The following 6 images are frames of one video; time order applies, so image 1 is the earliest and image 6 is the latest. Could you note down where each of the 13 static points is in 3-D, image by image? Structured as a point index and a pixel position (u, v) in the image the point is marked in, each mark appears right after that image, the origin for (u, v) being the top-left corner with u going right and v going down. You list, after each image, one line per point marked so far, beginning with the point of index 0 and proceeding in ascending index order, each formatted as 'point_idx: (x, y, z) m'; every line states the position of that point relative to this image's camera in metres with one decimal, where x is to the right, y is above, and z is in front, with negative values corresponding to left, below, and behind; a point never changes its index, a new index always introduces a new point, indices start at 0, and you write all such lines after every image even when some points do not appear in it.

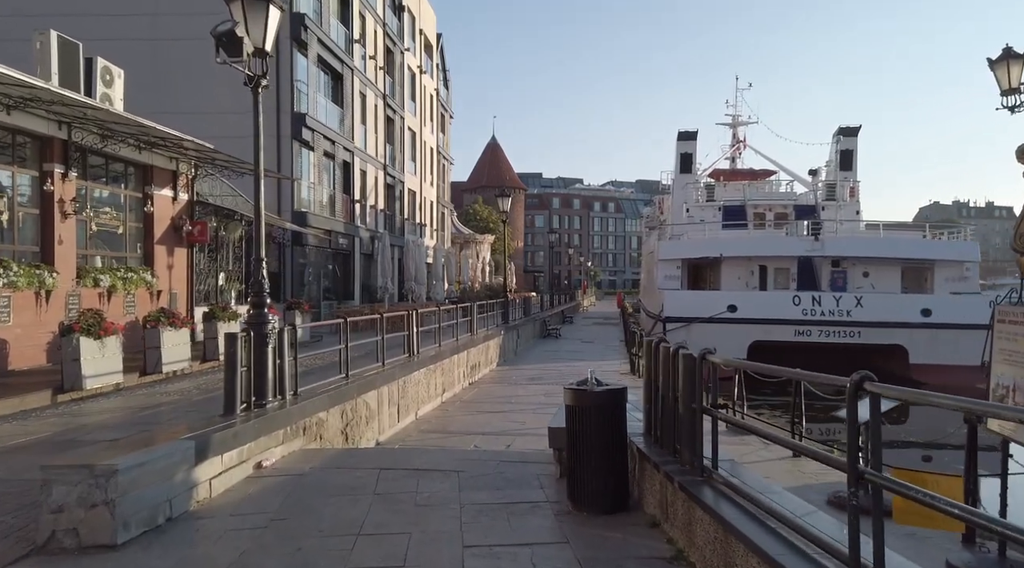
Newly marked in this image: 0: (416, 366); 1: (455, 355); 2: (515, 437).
0: (-1.3, -1.1, +10.1) m
1: (-0.9, -1.2, +12.5) m
2: (0.0, -1.8, +8.9) m
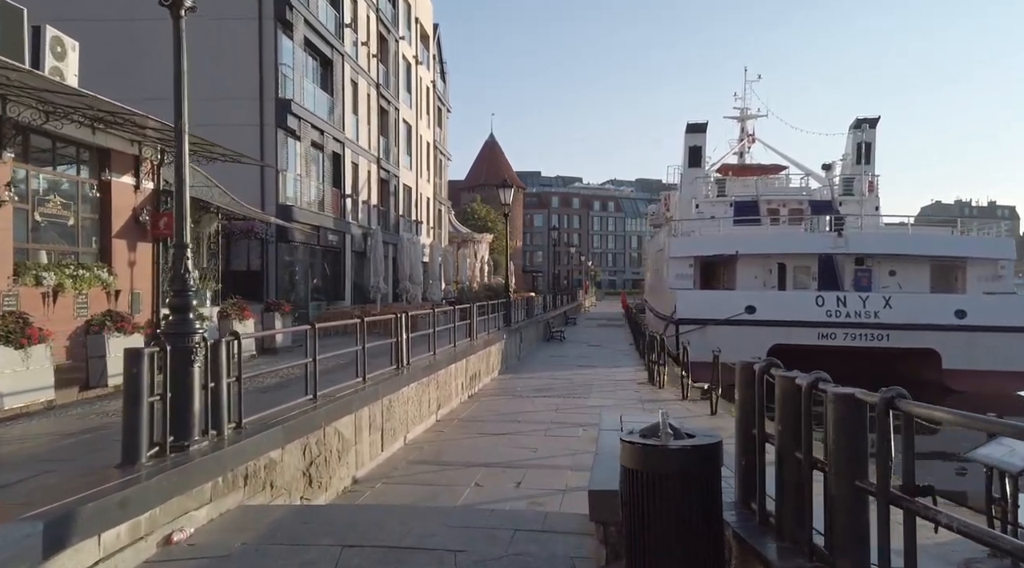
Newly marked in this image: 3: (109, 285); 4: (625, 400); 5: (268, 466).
0: (-1.2, -1.1, +8.4) m
1: (-0.9, -1.2, +10.8) m
2: (+0.1, -1.8, +7.2) m
3: (-6.8, 0.0, +12.7) m
4: (+1.7, -1.8, +11.7) m
5: (-1.7, -1.2, +5.1) m
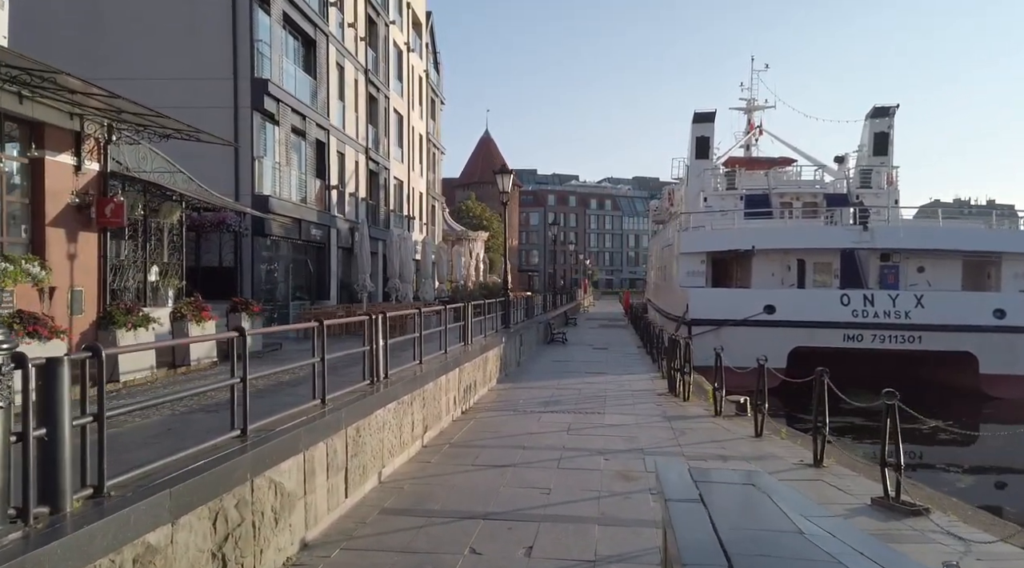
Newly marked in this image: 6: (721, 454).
0: (-1.1, -1.0, +6.5) m
1: (-0.8, -1.1, +8.9) m
2: (+0.2, -1.7, +5.3) m
3: (-6.8, 0.0, +10.8) m
4: (+1.8, -1.8, +9.8) m
5: (-1.6, -1.2, +3.2) m
6: (+2.1, -1.8, +7.8) m
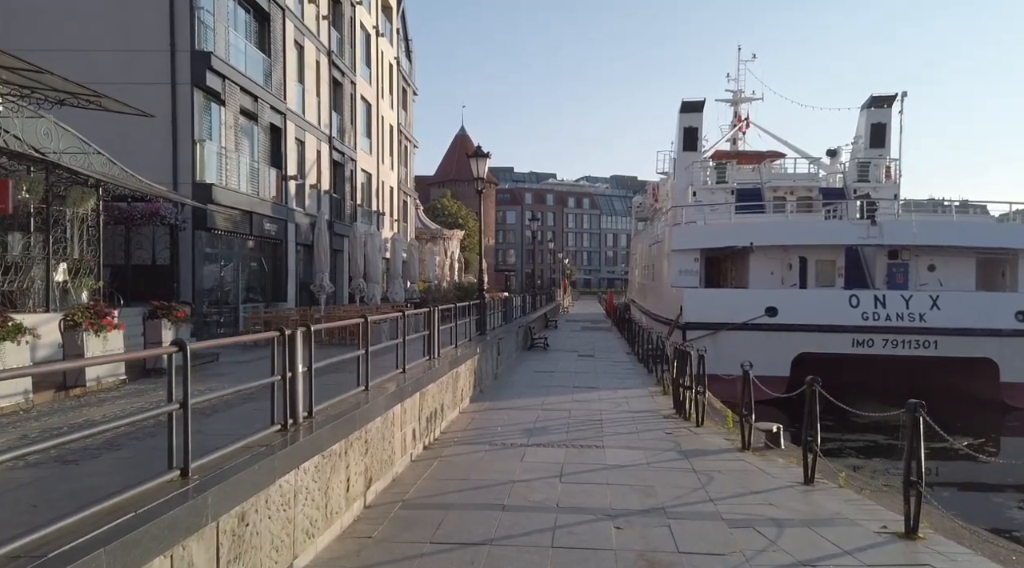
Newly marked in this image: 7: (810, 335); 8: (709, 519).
0: (-1.3, -1.0, +4.3) m
1: (-1.1, -1.1, +6.8) m
2: (+0.1, -1.7, +3.2) m
3: (-7.1, 0.0, +8.4) m
4: (+1.5, -1.8, +7.8) m
5: (-1.6, -1.2, +1.1) m
6: (+1.9, -1.8, +5.7) m
7: (+7.2, -1.2, +18.2) m
8: (+1.5, -1.8, +5.6) m
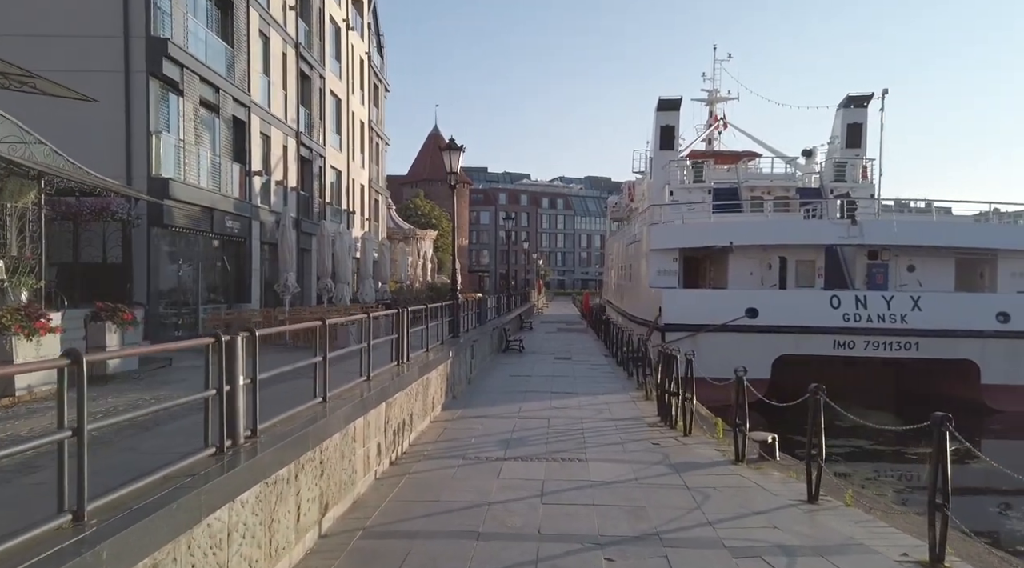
0: (-1.4, -1.0, +3.6) m
1: (-1.3, -1.1, +6.1) m
2: (0.0, -1.7, +2.6) m
3: (-7.3, 0.0, +7.5) m
4: (+1.3, -1.8, +7.2) m
5: (-1.6, -1.2, +0.3) m
6: (+1.8, -1.8, +5.1) m
7: (+6.6, -1.3, +17.8) m
8: (+1.3, -1.8, +5.0) m
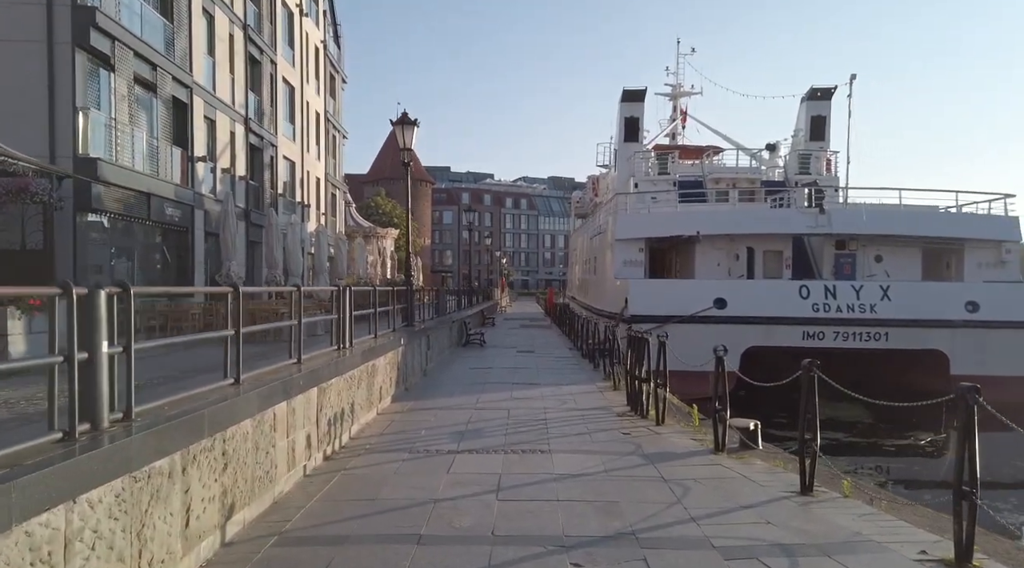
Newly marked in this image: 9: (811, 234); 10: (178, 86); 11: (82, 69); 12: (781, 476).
0: (-1.6, -0.7, +2.7) m
1: (-1.6, -0.8, +5.1) m
2: (-0.2, -1.4, +1.7) m
3: (-7.7, +0.3, +6.3) m
4: (+0.9, -1.5, +6.3) m
5: (-1.7, -0.9, -0.6) m
6: (+1.5, -1.5, +4.3) m
7: (+5.7, -1.0, +17.2) m
8: (+1.0, -1.5, +4.2) m
9: (+7.6, +1.3, +19.2) m
10: (-8.6, +5.1, +19.3) m
11: (-8.7, +4.3, +15.2) m
12: (+2.1, -1.5, +6.0) m
